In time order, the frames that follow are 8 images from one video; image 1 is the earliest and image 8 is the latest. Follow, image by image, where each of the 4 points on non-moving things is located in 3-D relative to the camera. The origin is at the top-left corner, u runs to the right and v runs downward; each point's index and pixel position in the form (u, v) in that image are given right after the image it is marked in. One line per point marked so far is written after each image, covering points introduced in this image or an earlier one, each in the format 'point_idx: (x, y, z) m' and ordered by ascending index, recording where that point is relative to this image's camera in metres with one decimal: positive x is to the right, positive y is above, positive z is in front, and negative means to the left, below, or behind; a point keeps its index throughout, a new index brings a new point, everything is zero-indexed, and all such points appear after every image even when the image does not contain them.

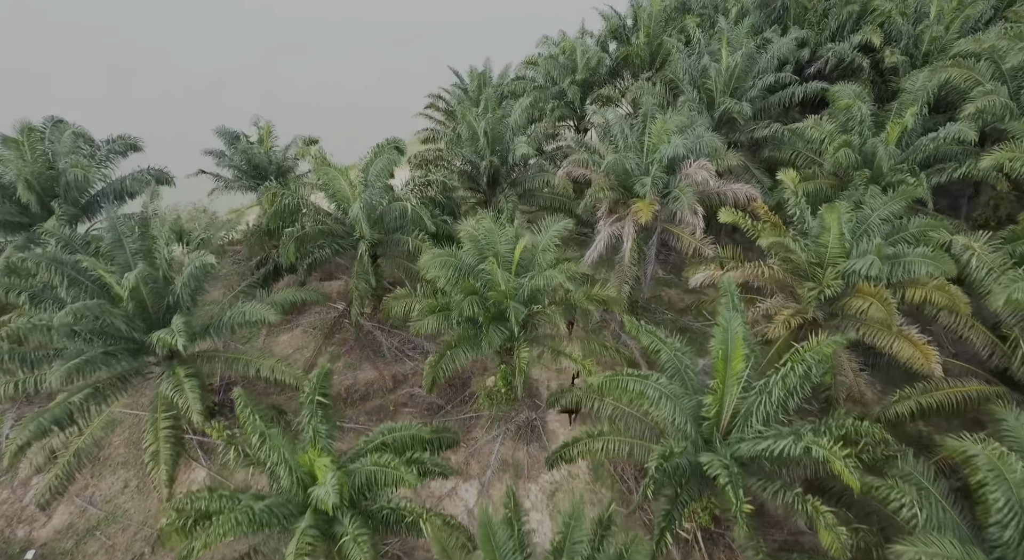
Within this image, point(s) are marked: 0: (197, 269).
0: (-4.6, +0.1, +8.9) m
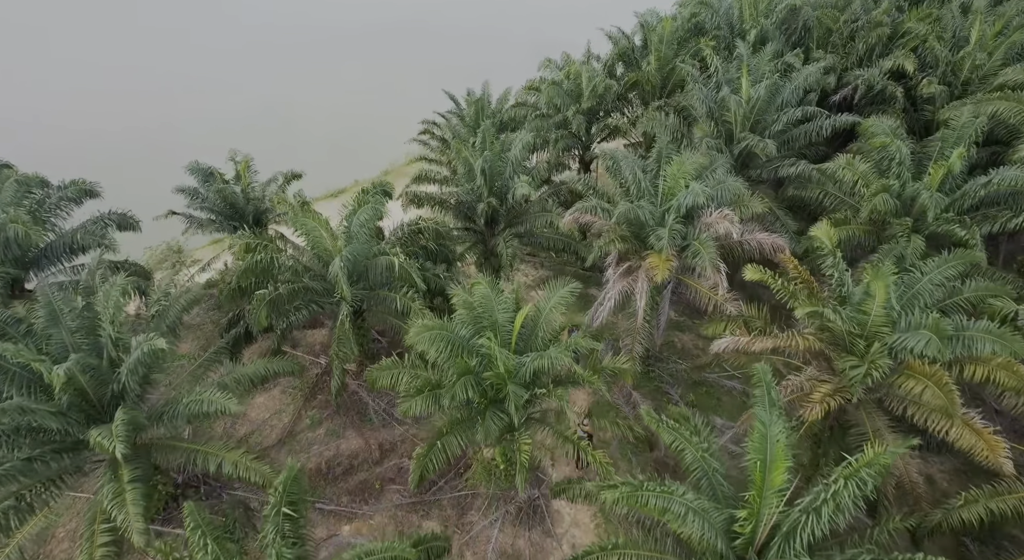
0: (-4.6, -1.0, +7.6) m
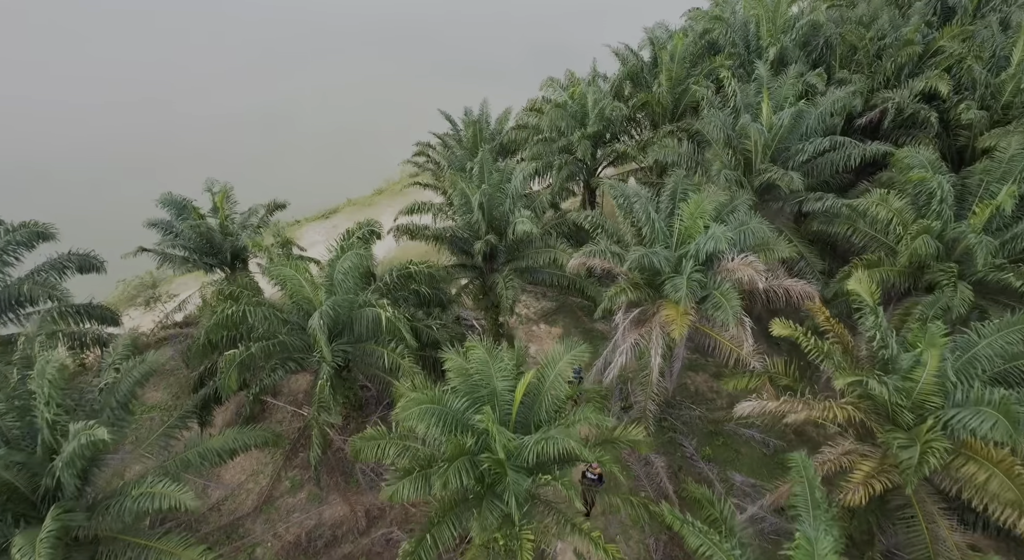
0: (-4.6, -1.8, +6.6) m
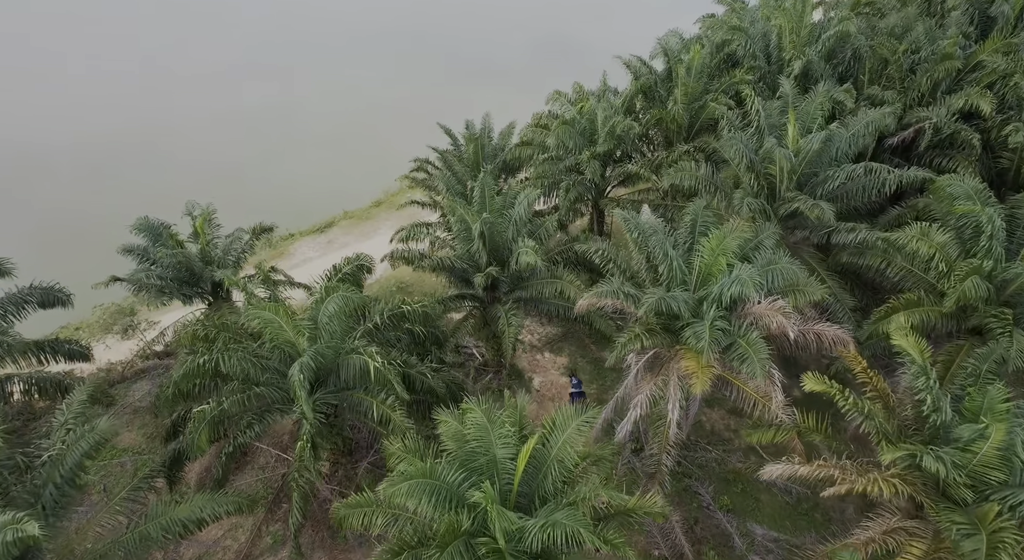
0: (-4.6, -2.4, +5.7) m
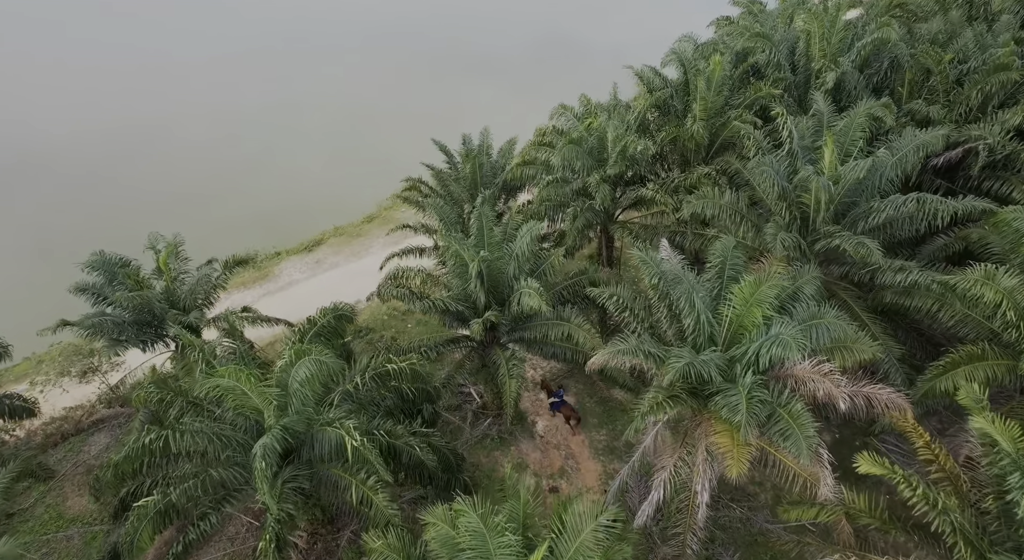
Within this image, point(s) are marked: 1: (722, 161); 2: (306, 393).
0: (-4.6, -3.2, +4.4) m
1: (+4.0, +2.3, +11.4) m
2: (-2.5, -1.4, +7.3) m
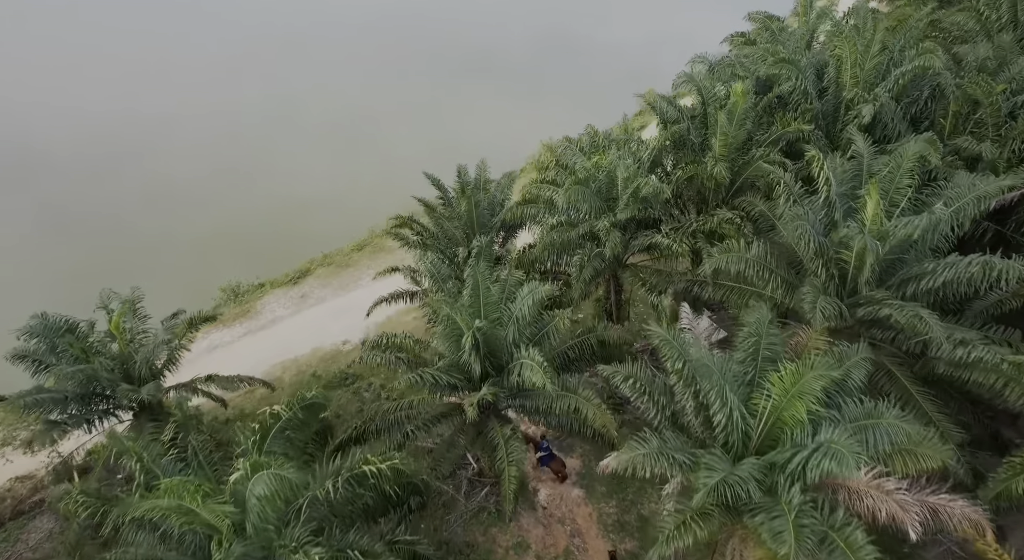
0: (-4.6, -4.1, +3.2) m
1: (+3.9, +1.3, +10.2) m
2: (-2.5, -2.3, +6.1) m
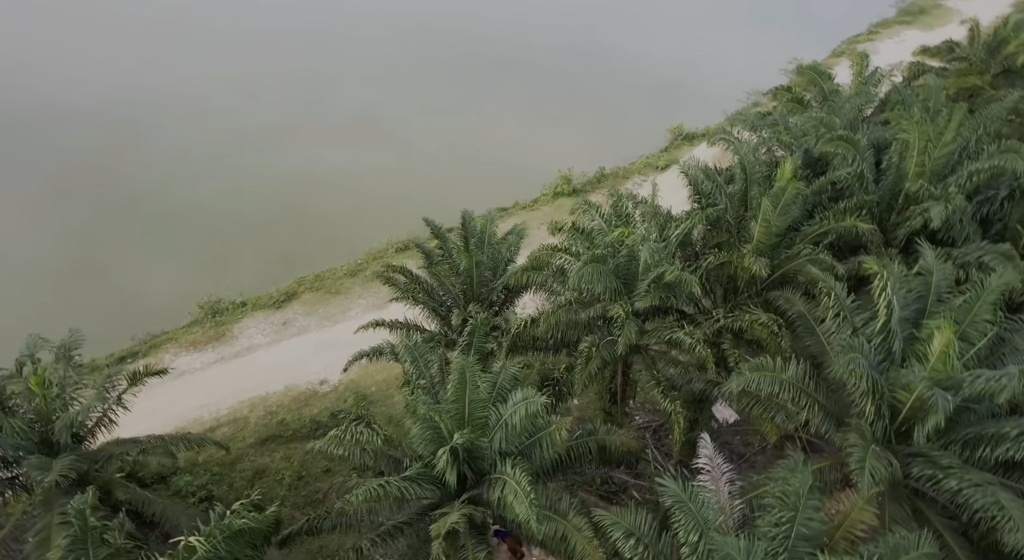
0: (-5.2, -4.8, +1.9) m
1: (+4.0, -0.4, +8.8) m
2: (-2.9, -3.3, +4.8) m
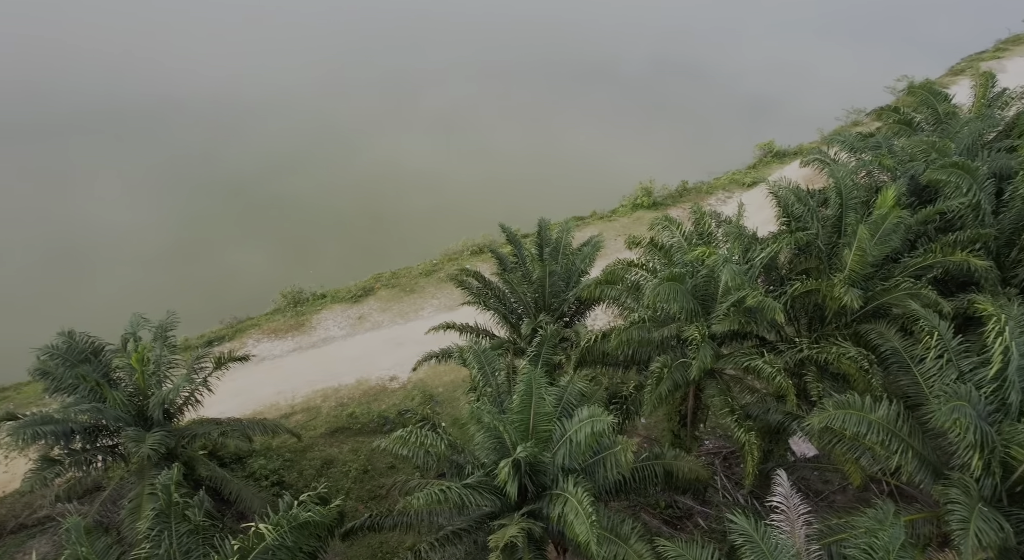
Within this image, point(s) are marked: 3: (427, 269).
0: (-5.2, -4.6, +2.4) m
1: (+5.0, -0.8, +8.2) m
2: (-2.5, -3.2, +5.0) m
3: (-2.6, +0.3, +18.4) m
